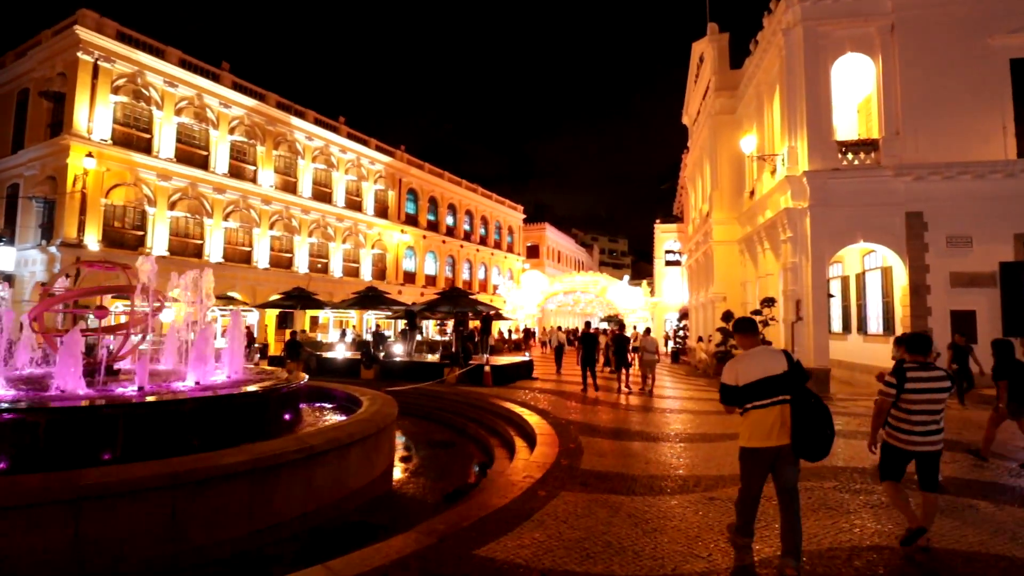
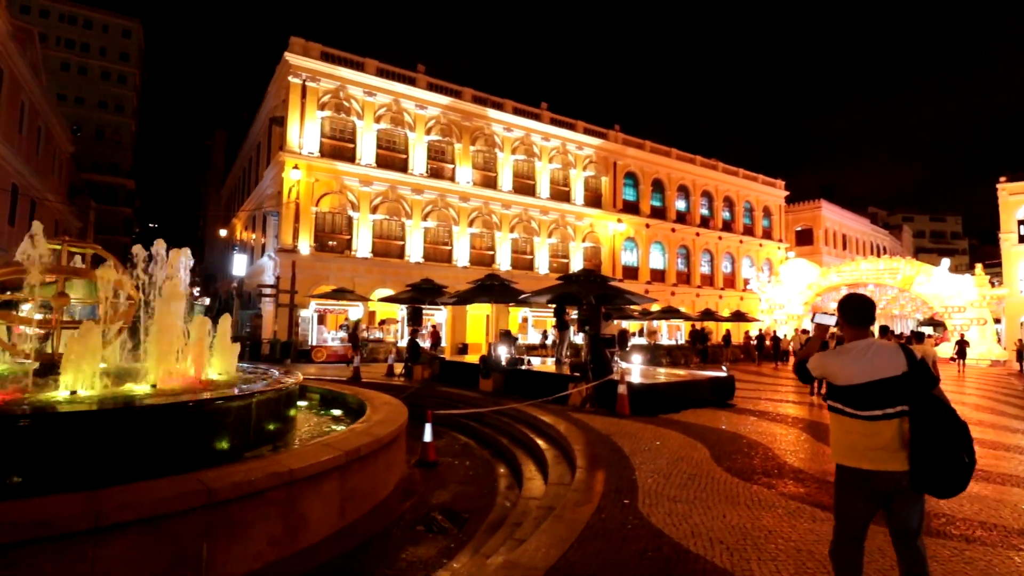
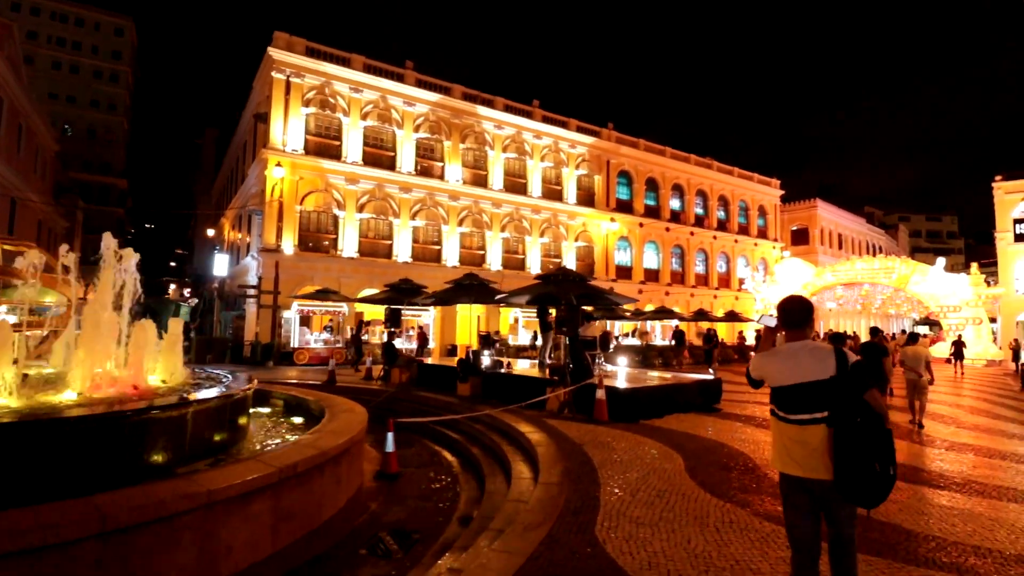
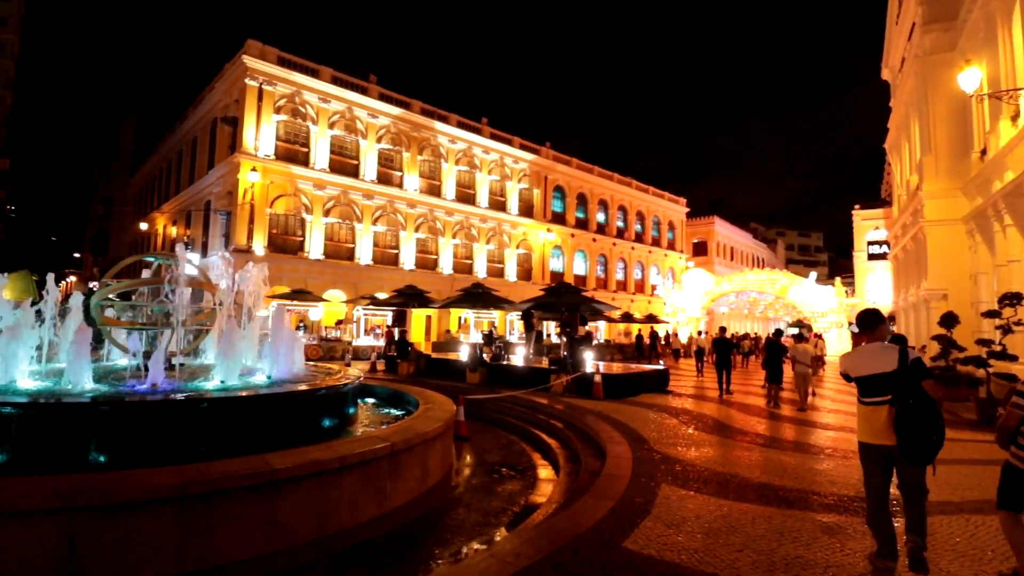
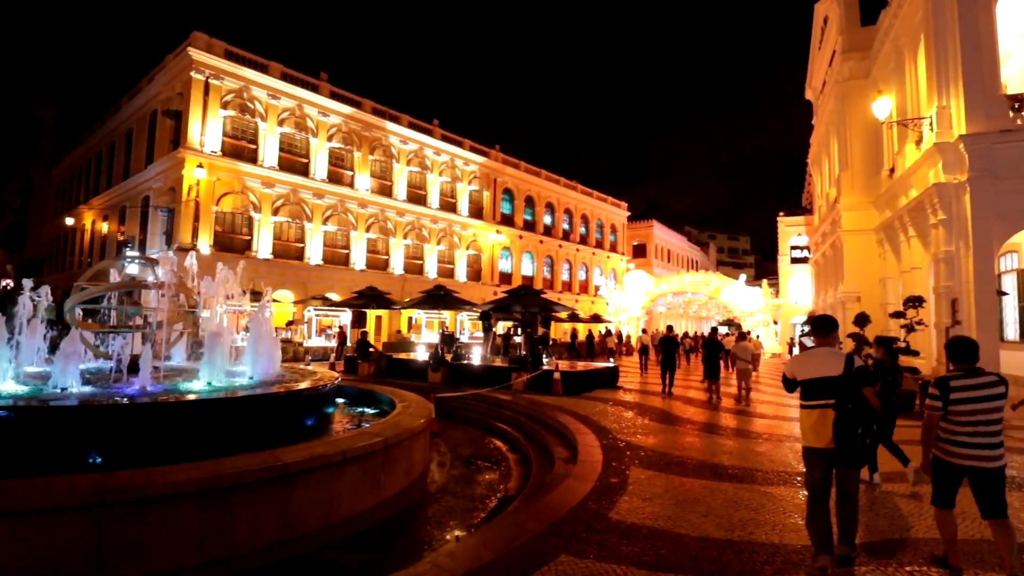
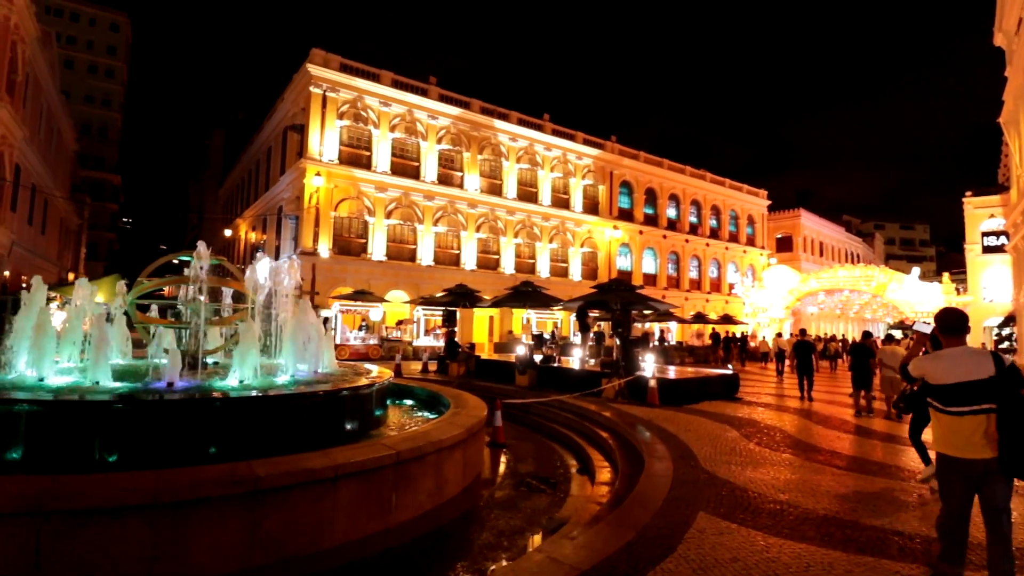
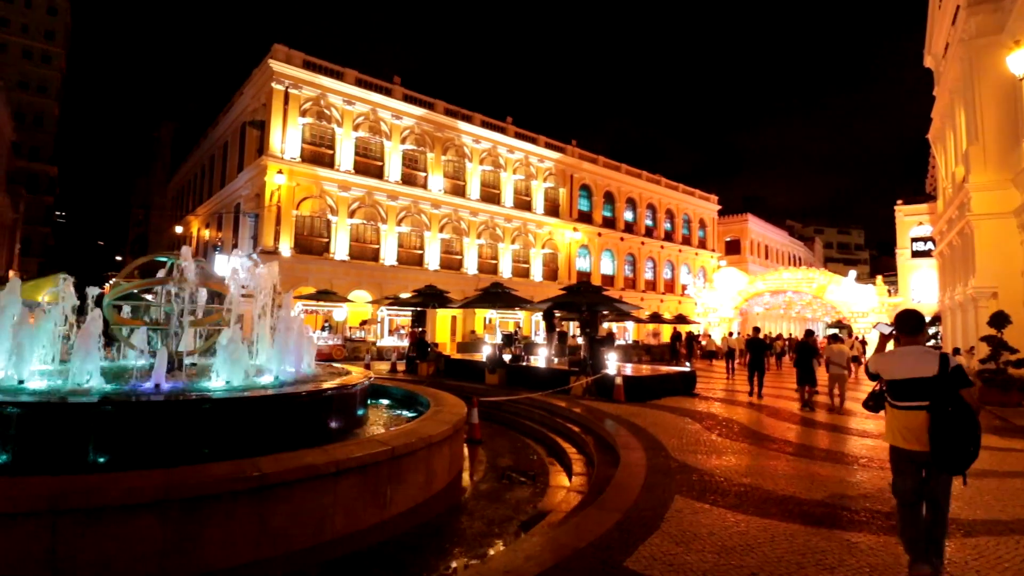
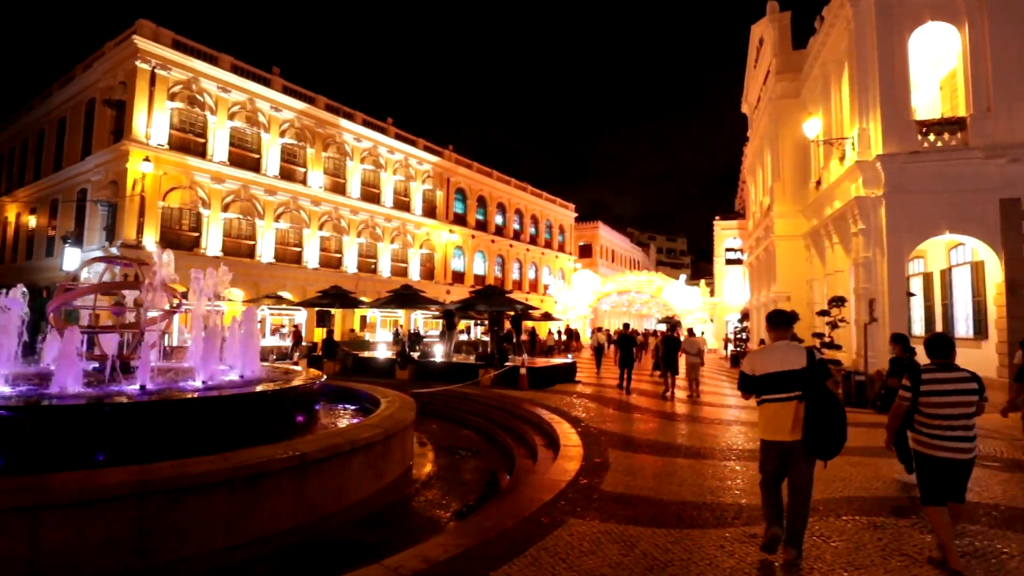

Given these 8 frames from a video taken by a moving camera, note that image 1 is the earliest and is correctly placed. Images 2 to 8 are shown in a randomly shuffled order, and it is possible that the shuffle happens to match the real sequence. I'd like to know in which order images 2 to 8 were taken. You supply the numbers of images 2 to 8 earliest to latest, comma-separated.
8, 5, 4, 7, 6, 2, 3
